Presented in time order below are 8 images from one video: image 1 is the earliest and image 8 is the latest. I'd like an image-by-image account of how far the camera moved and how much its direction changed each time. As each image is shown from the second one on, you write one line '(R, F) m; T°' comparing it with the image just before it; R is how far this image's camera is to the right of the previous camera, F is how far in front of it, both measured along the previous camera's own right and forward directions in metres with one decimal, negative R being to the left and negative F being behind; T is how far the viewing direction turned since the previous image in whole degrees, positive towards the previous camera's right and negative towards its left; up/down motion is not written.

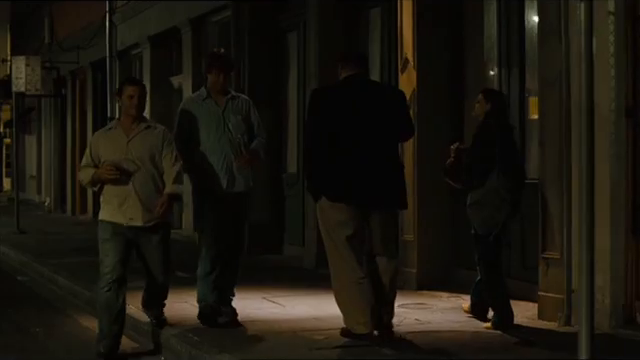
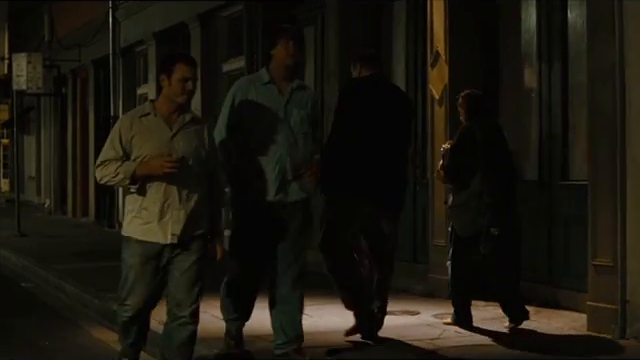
(-0.2, +0.6) m; 0°
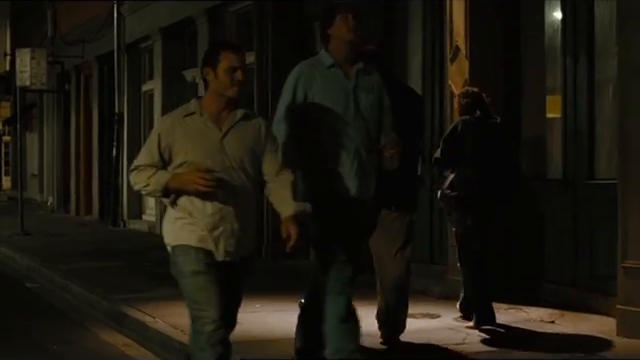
(-0.1, +0.3) m; 0°
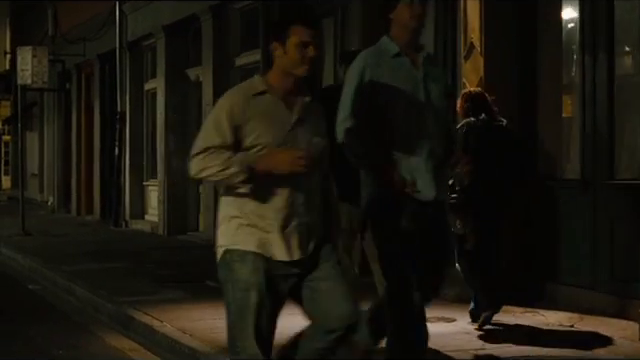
(-0.1, +0.2) m; 0°
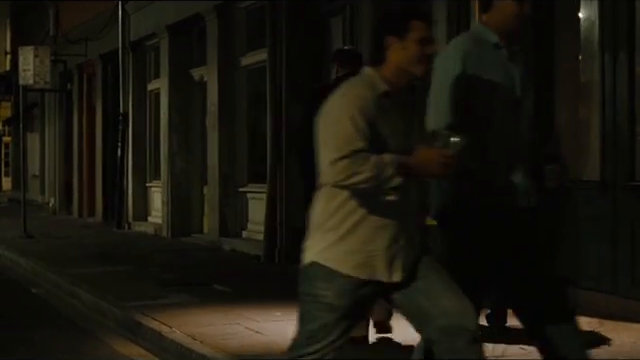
(-0.1, +0.2) m; 0°
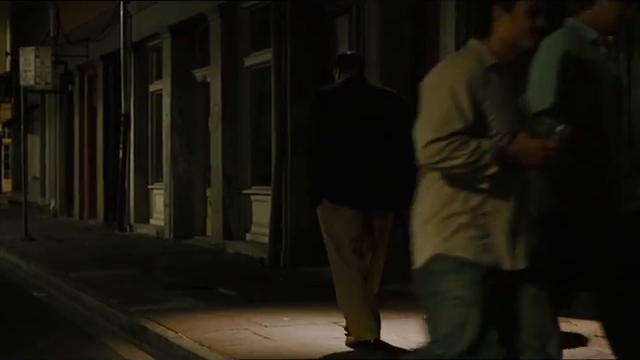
(-0.1, +0.2) m; 0°
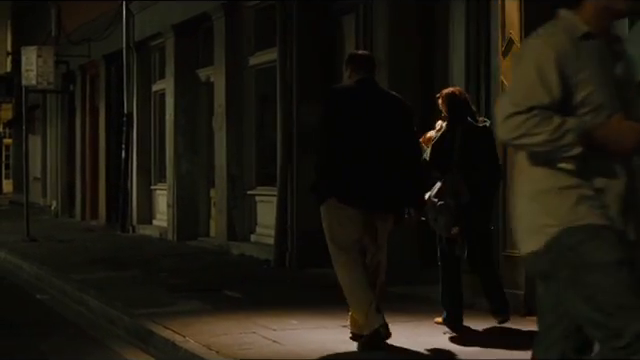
(-0.1, +0.2) m; 0°
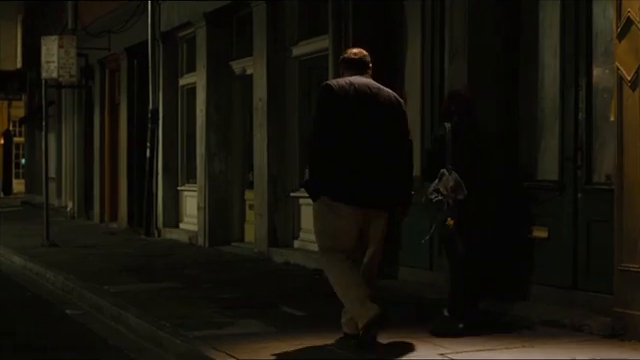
(-0.5, +1.3) m; 0°
